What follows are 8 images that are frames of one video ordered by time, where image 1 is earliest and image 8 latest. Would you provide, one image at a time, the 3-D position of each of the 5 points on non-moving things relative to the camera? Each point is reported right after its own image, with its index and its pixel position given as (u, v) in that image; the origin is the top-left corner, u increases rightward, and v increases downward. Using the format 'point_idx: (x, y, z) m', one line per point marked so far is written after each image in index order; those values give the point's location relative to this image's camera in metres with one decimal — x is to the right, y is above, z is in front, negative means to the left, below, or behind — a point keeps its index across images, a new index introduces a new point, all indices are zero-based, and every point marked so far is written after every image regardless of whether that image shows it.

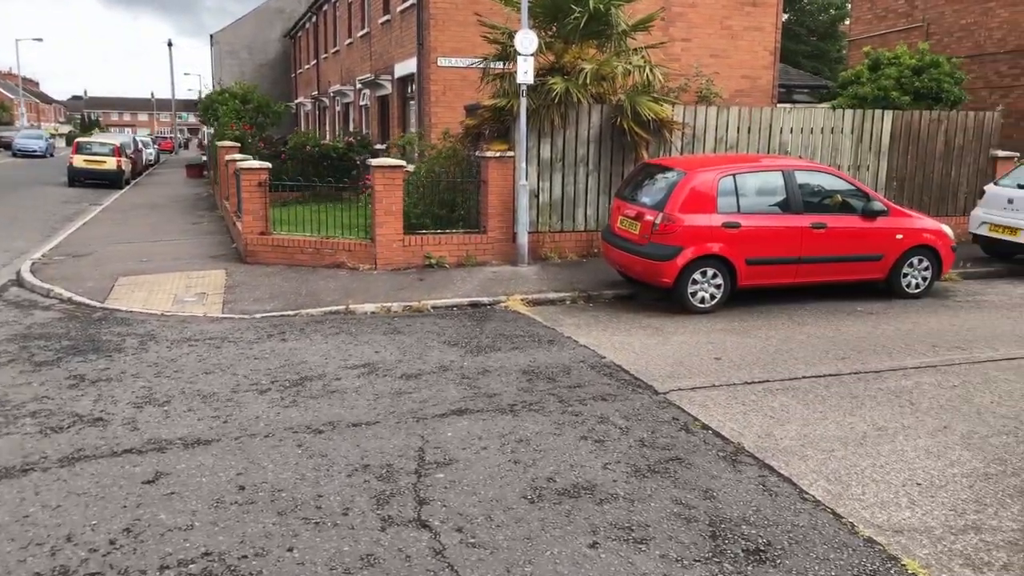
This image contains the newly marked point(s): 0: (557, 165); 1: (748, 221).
0: (+0.6, +1.6, +11.2) m
1: (+2.5, +0.7, +8.9) m
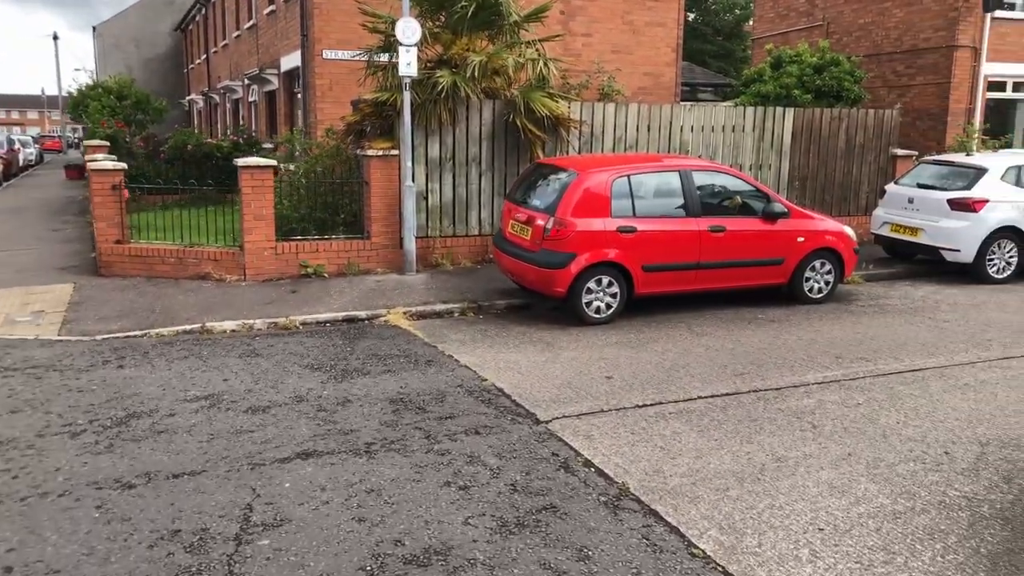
0: (-0.8, +1.5, +10.5) m
1: (+1.3, +0.6, +8.3) m
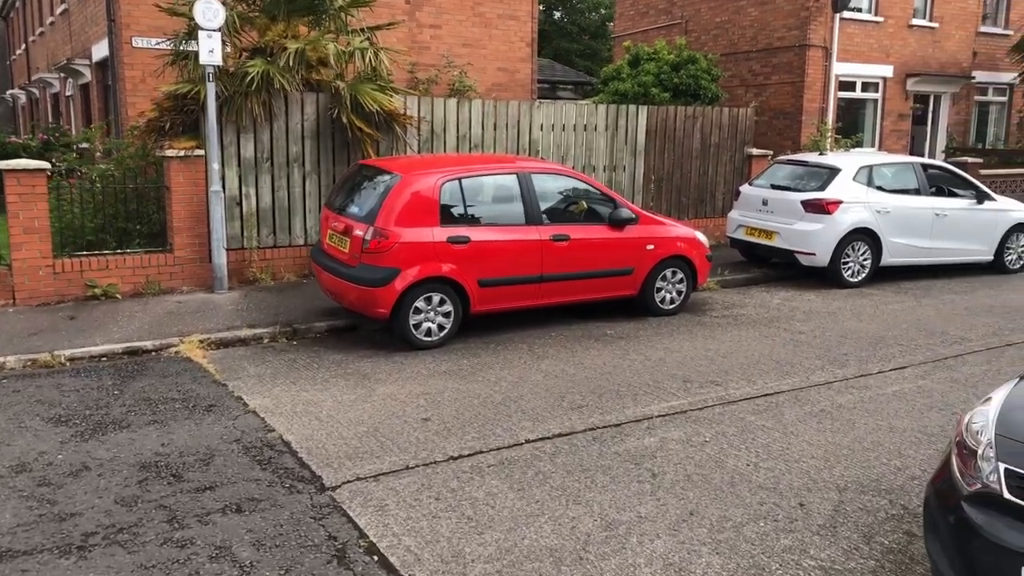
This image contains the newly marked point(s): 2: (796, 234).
0: (-2.7, +1.3, +9.2) m
1: (-0.3, +0.5, +7.4) m
2: (+3.3, +0.6, +10.0) m
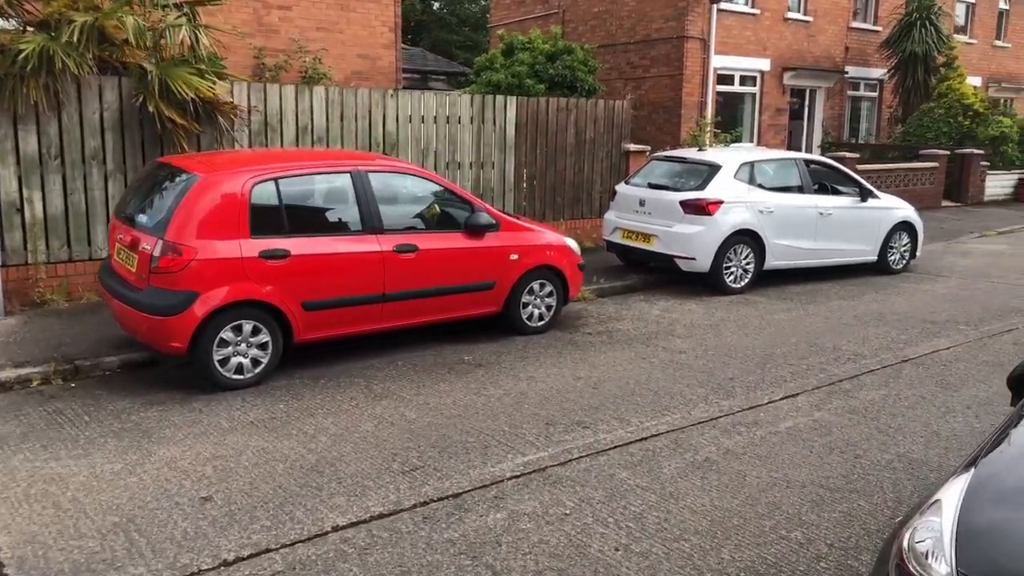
0: (-4.1, +1.1, +7.6) m
1: (-1.5, +0.3, +6.1) m
2: (+1.8, +0.6, +9.2) m
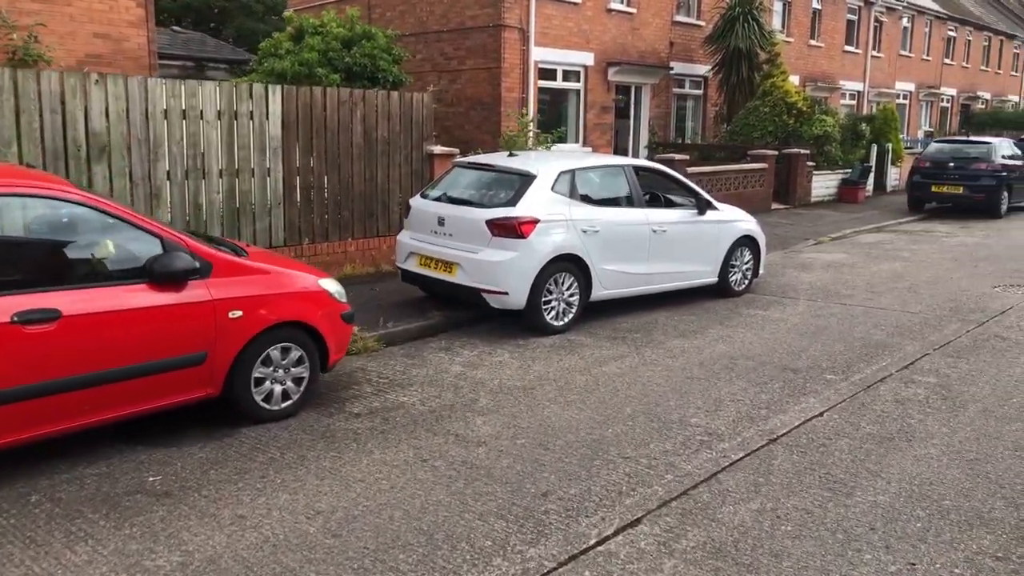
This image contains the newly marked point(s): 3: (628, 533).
0: (-5.8, +0.6, +4.6) m
1: (-2.9, -0.2, +3.6) m
2: (-0.3, +0.2, +7.2) m
3: (+0.5, -1.1, +3.8) m
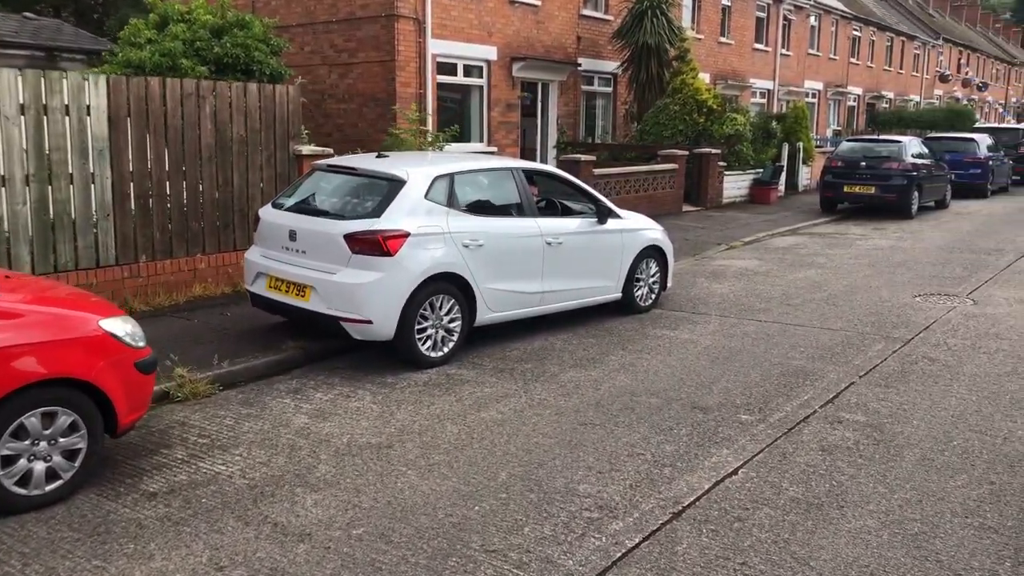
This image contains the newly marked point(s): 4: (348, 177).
0: (-6.5, +0.3, +2.9) m
1: (-3.5, -0.4, +2.2) m
2: (-1.2, 0.0, +6.0) m
3: (-0.1, -1.3, +2.8) m
4: (-1.3, +0.9, +6.6) m
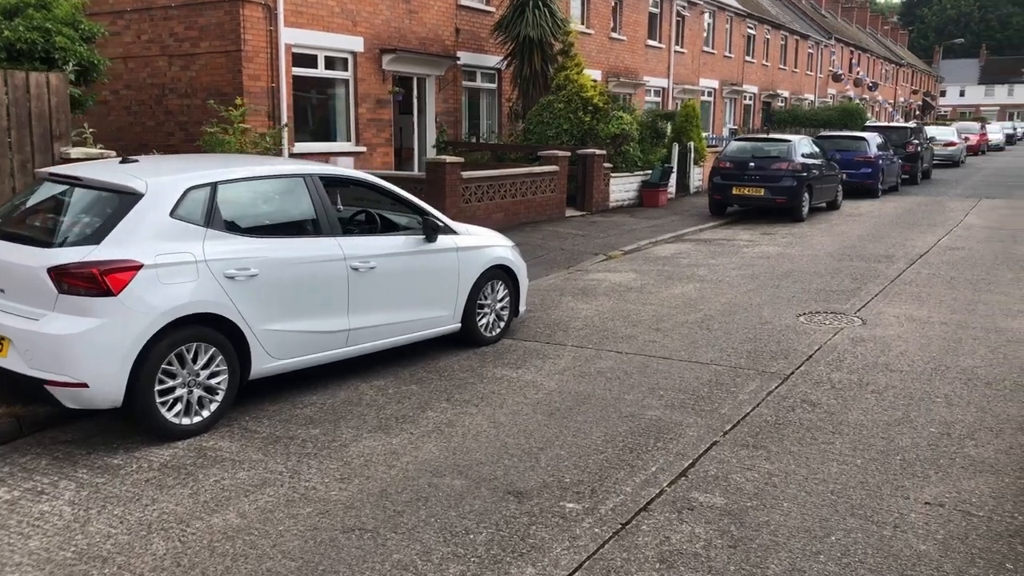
0: (-7.4, -0.1, +0.9) m
1: (-4.3, -0.7, +0.4) m
2: (-2.5, -0.3, +4.5) m
3: (-1.0, -1.5, +1.3) m
4: (-2.6, +0.6, +5.1) m
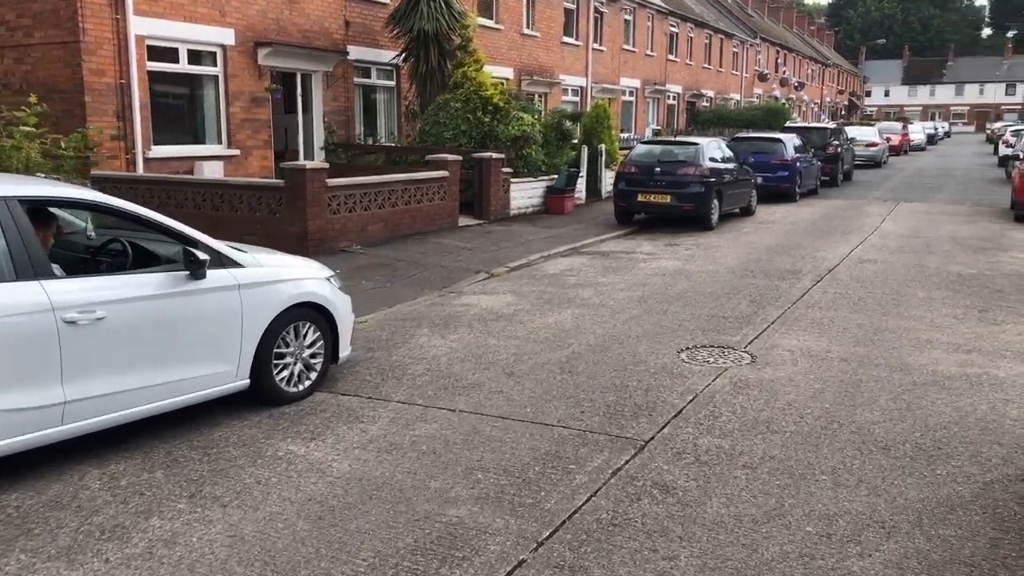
0: (-8.2, -0.5, -1.0) m
1: (-5.1, -1.1, -1.2) m
2: (-3.6, -0.6, +3.0) m
3: (-1.9, -1.8, -0.1) m
4: (-3.8, +0.3, +3.5) m
